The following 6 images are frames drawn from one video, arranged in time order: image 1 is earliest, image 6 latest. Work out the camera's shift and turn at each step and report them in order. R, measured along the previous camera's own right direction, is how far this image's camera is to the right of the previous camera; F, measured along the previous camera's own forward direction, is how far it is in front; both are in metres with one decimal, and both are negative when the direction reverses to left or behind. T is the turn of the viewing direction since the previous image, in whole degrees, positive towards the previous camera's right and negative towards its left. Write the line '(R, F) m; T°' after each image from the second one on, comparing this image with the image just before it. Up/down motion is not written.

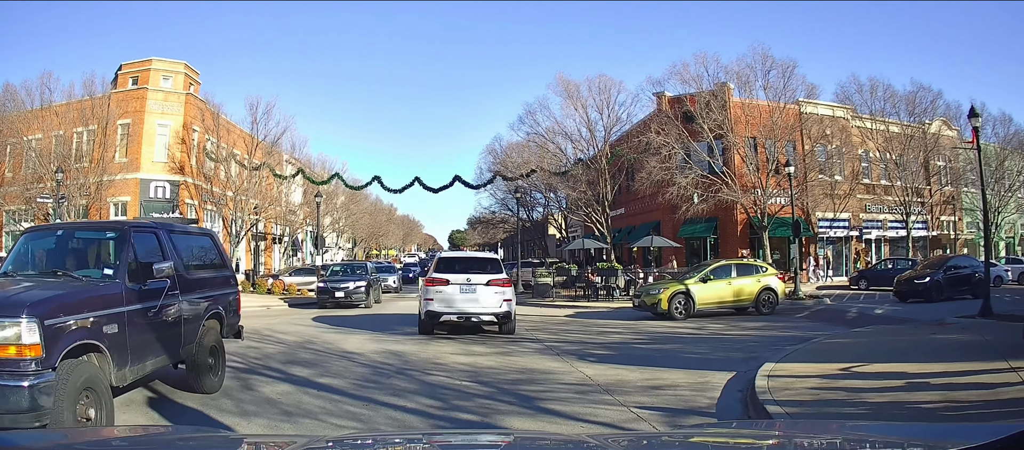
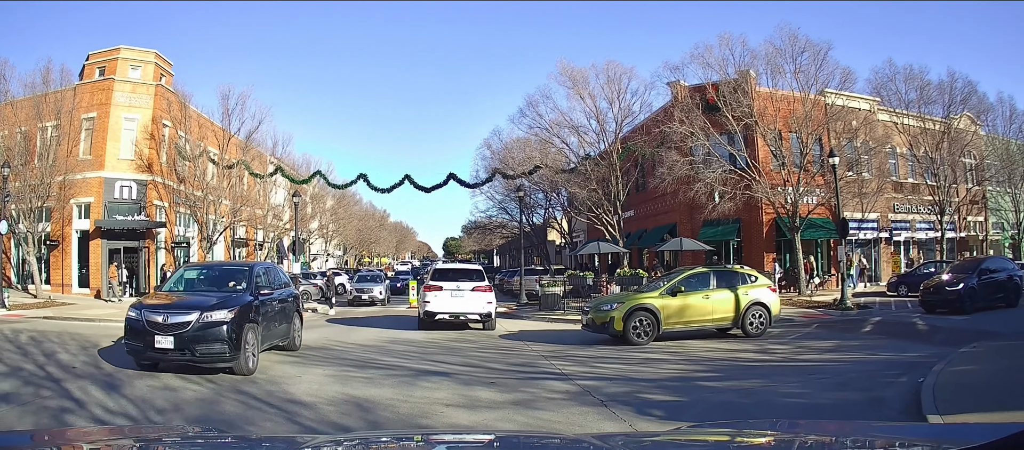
(-0.3, +2.9) m; 0°
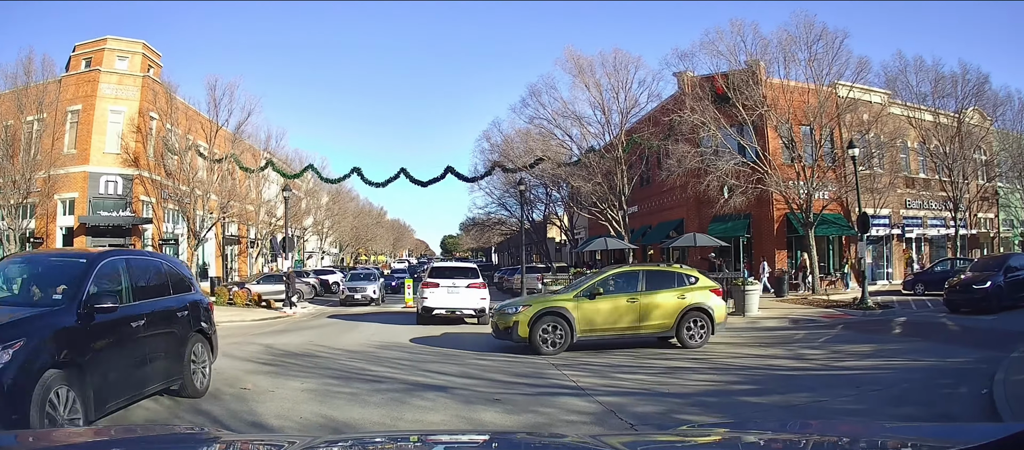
(-0.1, +1.1) m; 0°
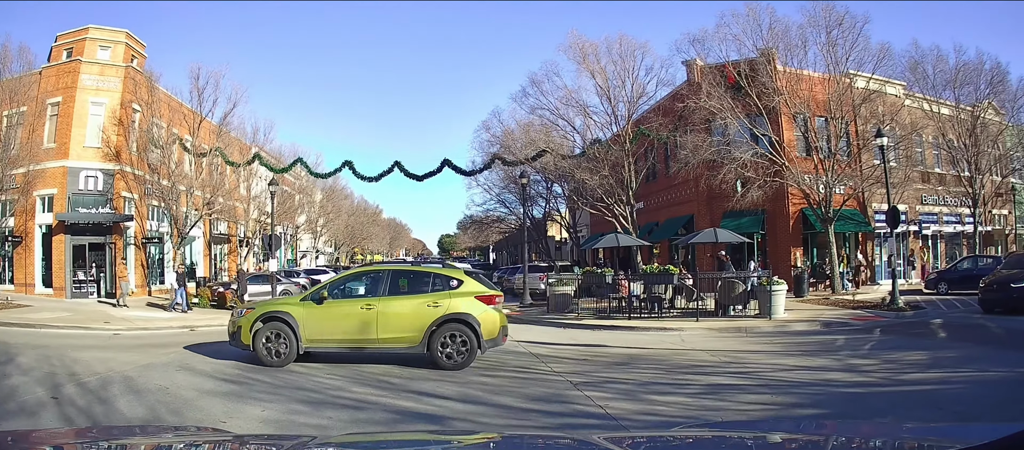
(-0.1, +1.4) m; 0°
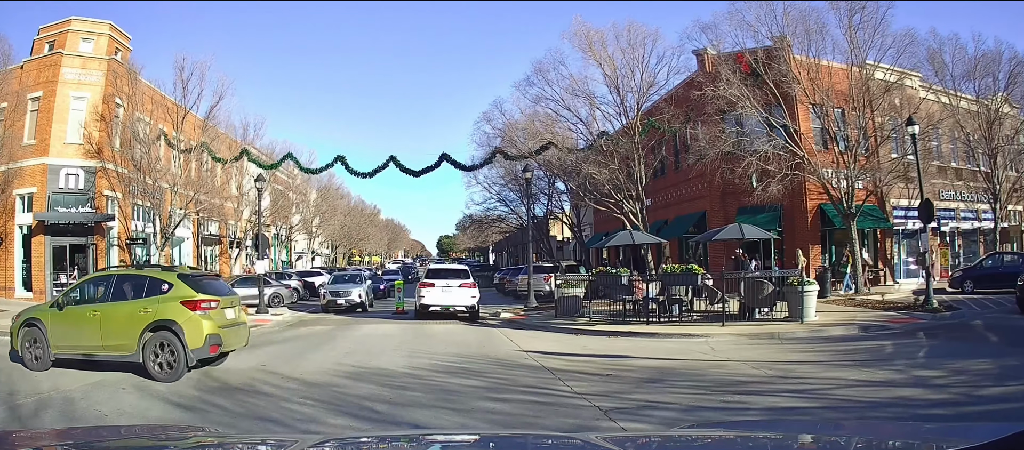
(-0.1, +1.3) m; 0°
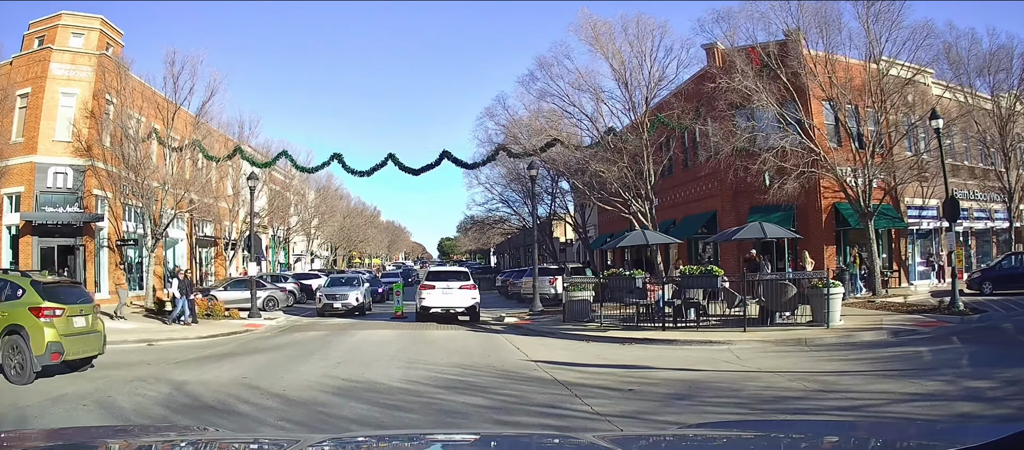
(-0.1, +0.9) m; 0°
